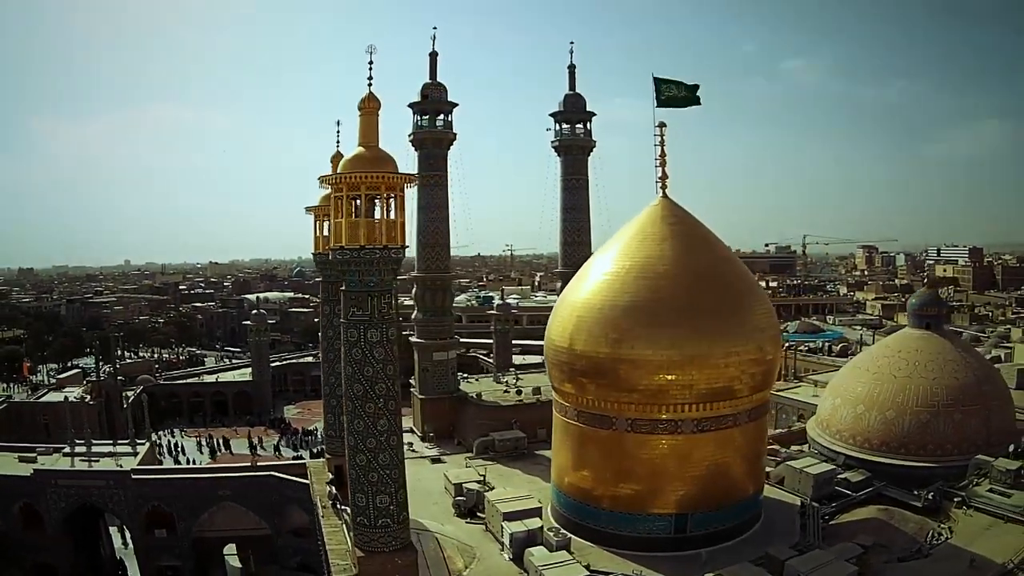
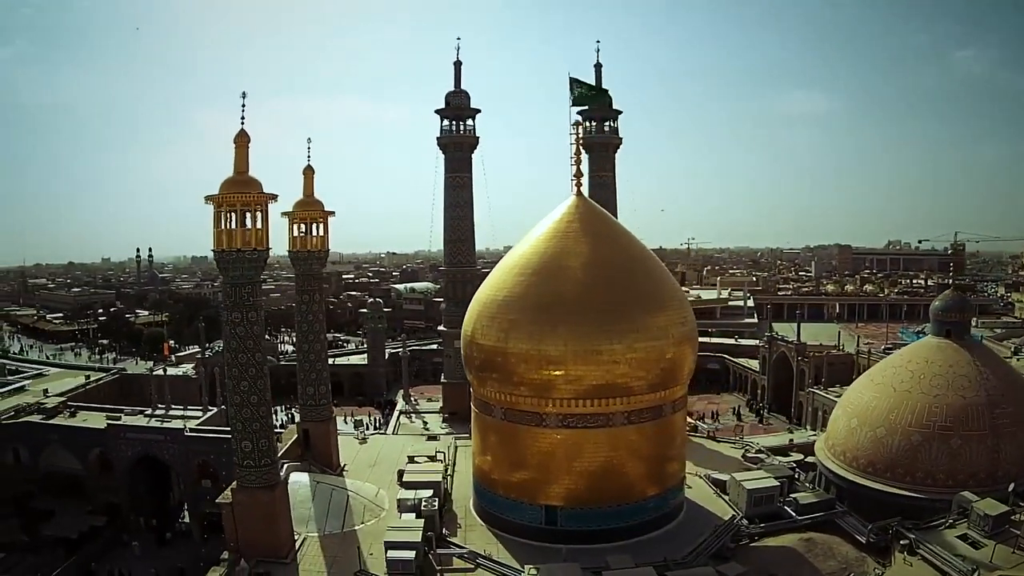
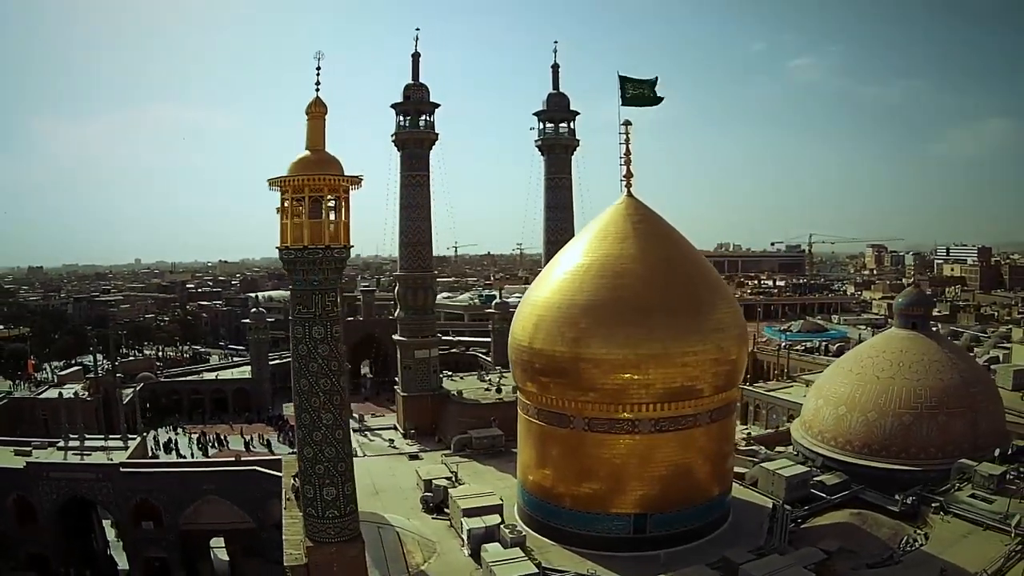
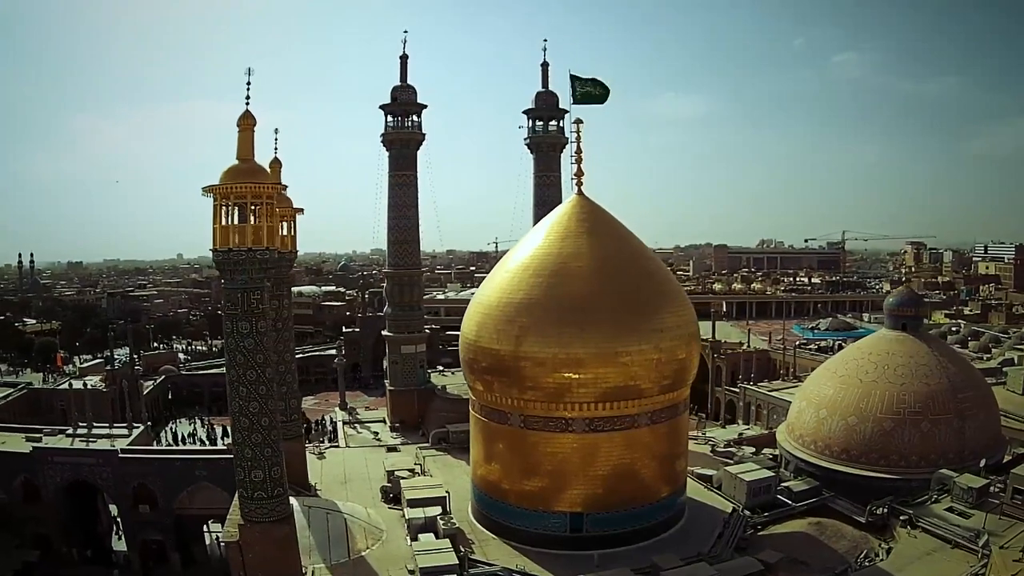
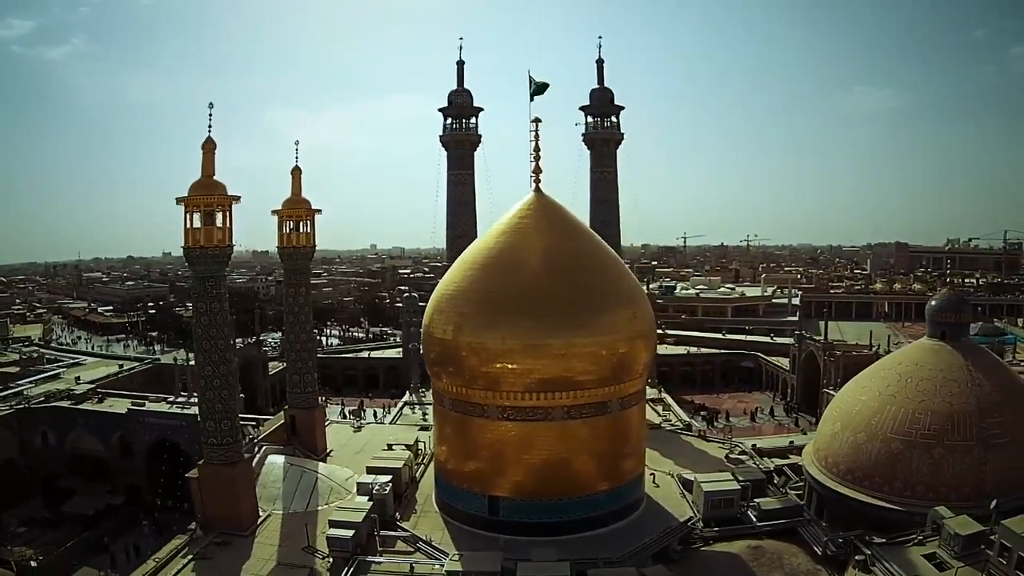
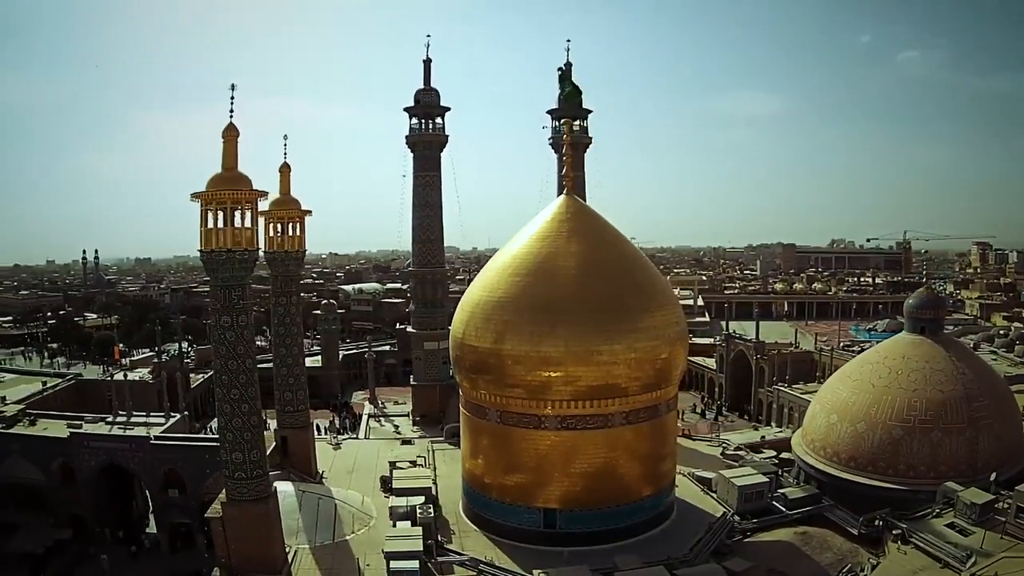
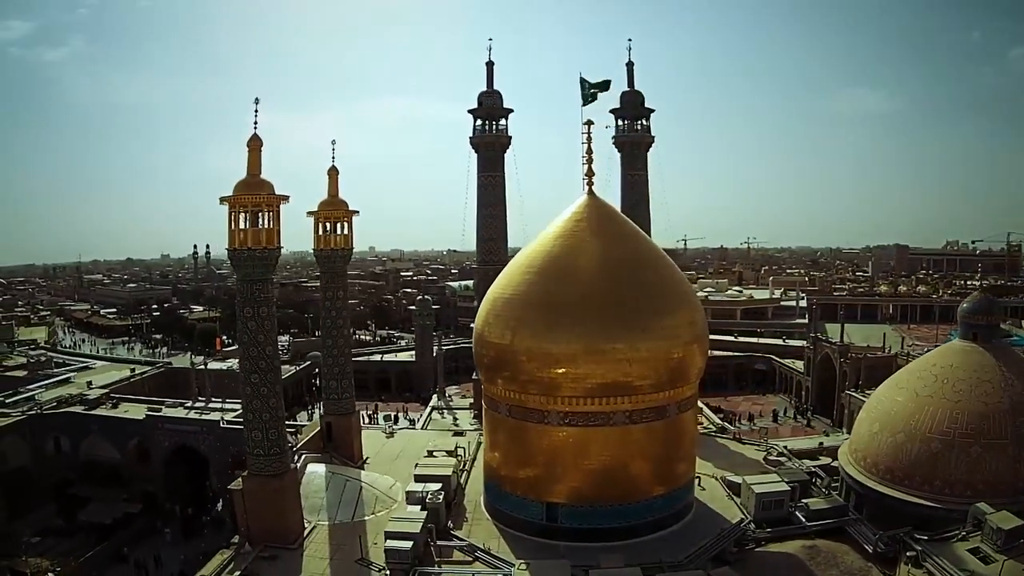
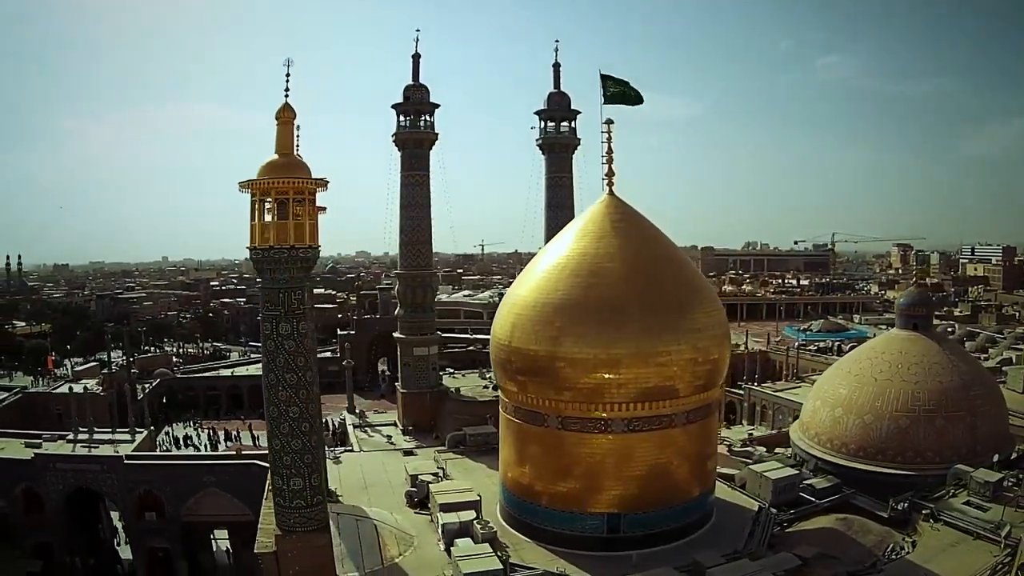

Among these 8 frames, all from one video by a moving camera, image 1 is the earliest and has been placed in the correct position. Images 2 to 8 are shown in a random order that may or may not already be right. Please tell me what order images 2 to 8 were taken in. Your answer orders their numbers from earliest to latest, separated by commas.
3, 8, 4, 6, 2, 7, 5
